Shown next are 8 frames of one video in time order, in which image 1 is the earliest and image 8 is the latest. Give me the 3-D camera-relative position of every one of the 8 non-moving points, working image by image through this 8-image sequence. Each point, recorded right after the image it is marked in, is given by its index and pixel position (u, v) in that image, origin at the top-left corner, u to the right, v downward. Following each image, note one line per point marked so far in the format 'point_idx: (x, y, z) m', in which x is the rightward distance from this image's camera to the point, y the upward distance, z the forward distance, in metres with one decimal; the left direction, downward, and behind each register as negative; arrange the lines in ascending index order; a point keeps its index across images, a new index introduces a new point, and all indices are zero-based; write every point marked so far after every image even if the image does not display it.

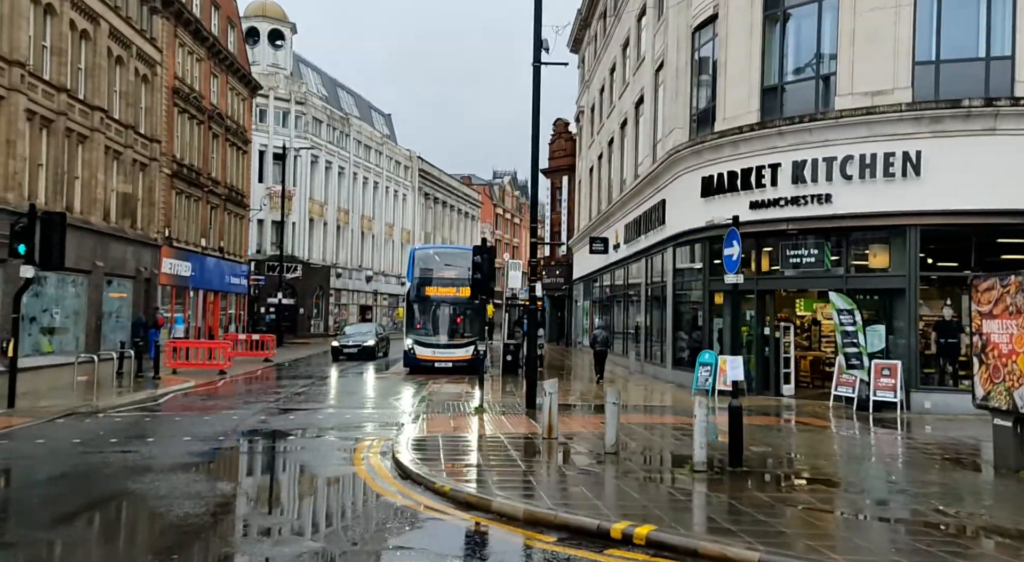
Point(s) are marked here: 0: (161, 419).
0: (-5.8, -2.5, +15.9) m
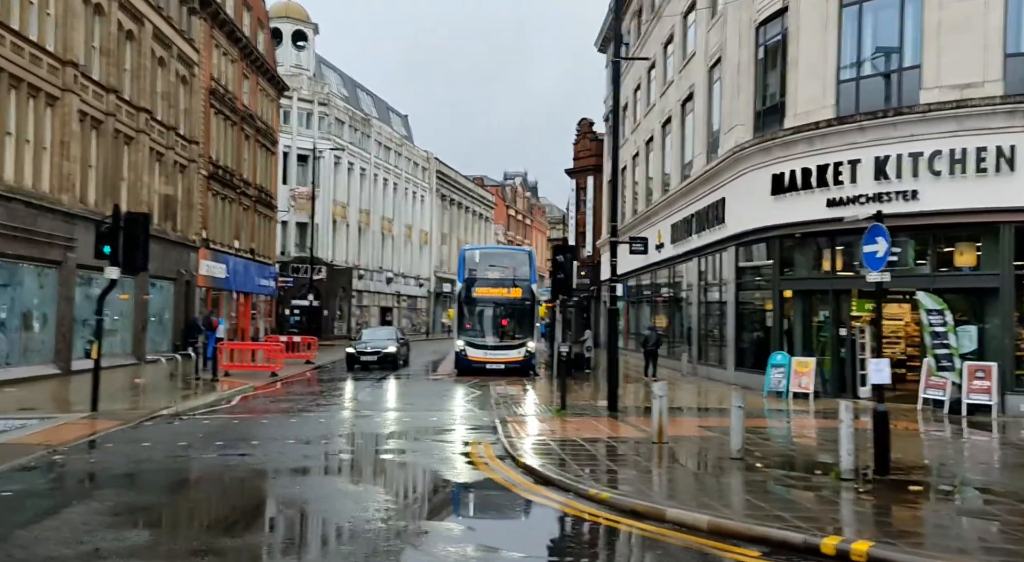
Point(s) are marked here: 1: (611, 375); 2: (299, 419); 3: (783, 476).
0: (-4.4, -2.5, +15.7) m
1: (+1.8, -1.7, +16.9) m
2: (-4.0, -2.7, +17.7) m
3: (+3.6, -2.6, +12.6) m
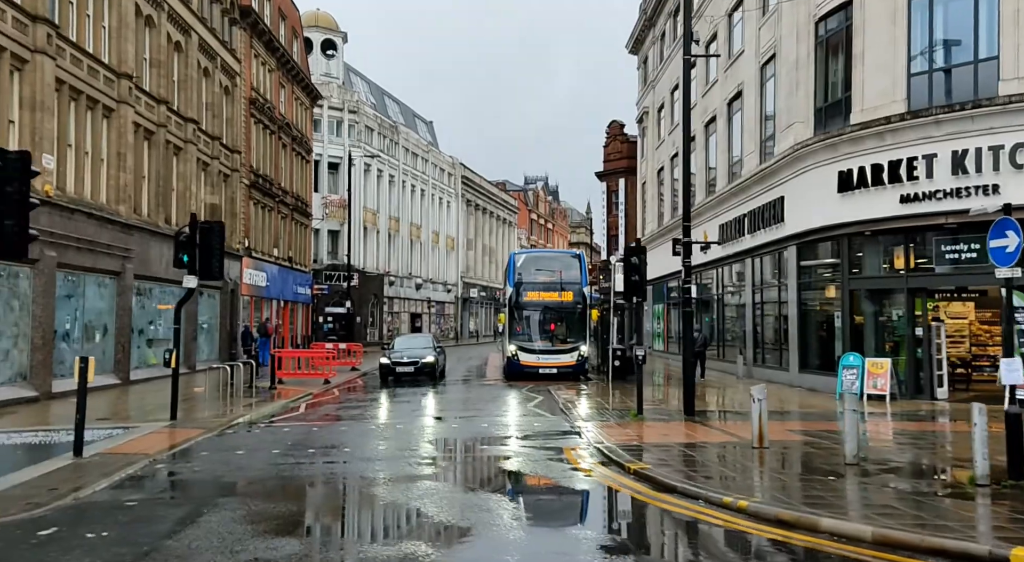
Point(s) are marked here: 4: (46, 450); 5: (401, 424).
0: (-3.1, -2.6, +15.6) m
1: (+3.1, -1.7, +16.6) m
2: (-2.6, -2.8, +17.5) m
3: (+4.8, -2.6, +12.3) m
4: (-7.2, -2.7, +15.1) m
5: (-2.3, -3.0, +19.7) m
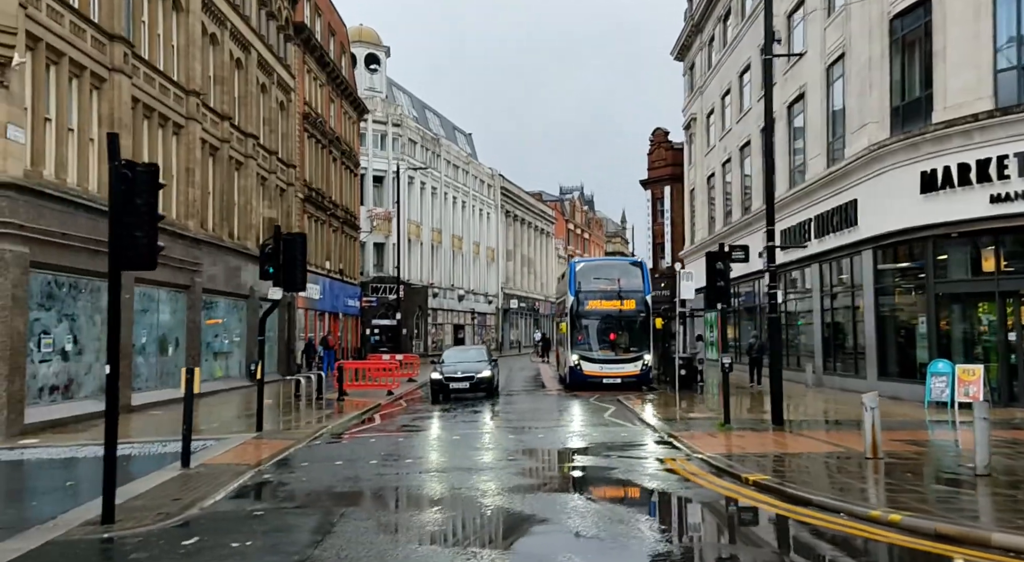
0: (-1.7, -2.8, +15.5) m
1: (+4.5, -1.8, +16.3) m
2: (-1.1, -3.0, +17.4) m
3: (+6.1, -2.6, +11.9) m
4: (-5.8, -2.9, +15.2) m
5: (-0.7, -3.1, +19.6) m
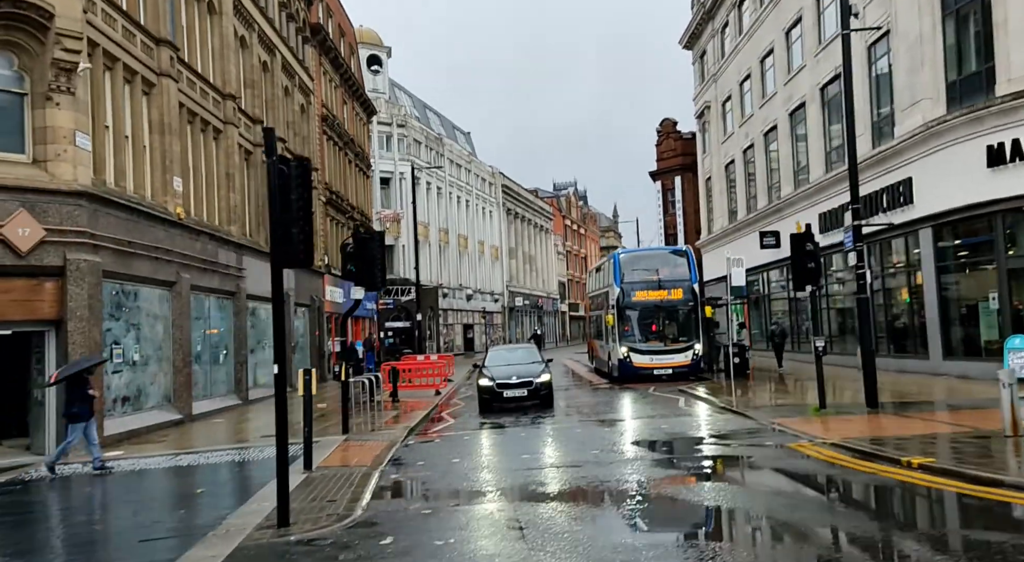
0: (-0.2, -2.7, +15.2) m
1: (+5.9, -1.5, +15.9) m
2: (+0.3, -2.9, +17.1) m
3: (+7.5, -2.2, +11.5) m
4: (-4.3, -3.0, +14.9) m
5: (+0.8, -3.0, +19.3) m
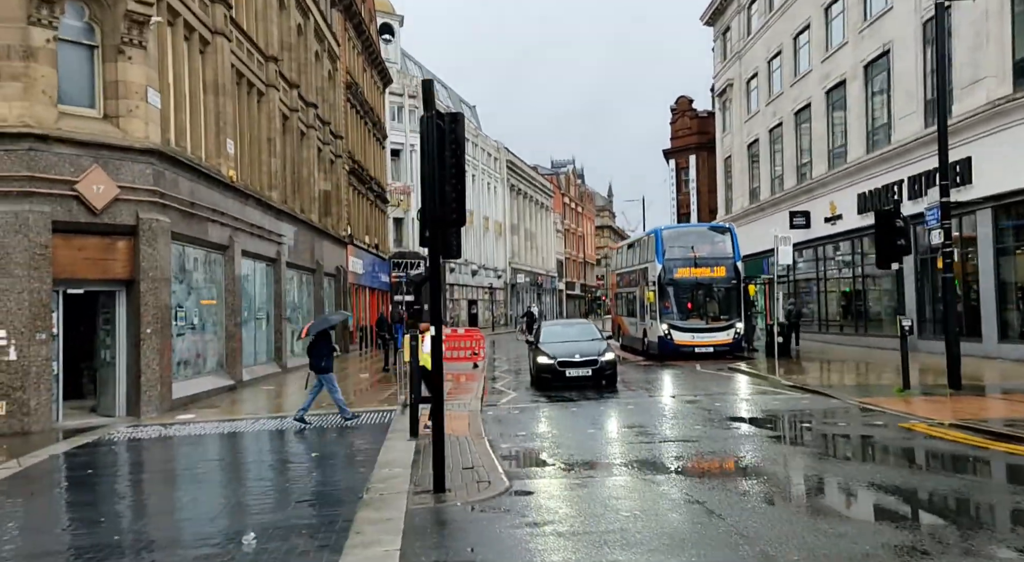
0: (+1.0, -2.2, +14.9) m
1: (+7.2, -1.1, +15.6) m
2: (+1.5, -2.3, +16.8) m
3: (+8.7, -2.0, +11.1) m
4: (-3.2, -2.4, +14.6) m
5: (+2.0, -2.5, +19.0) m
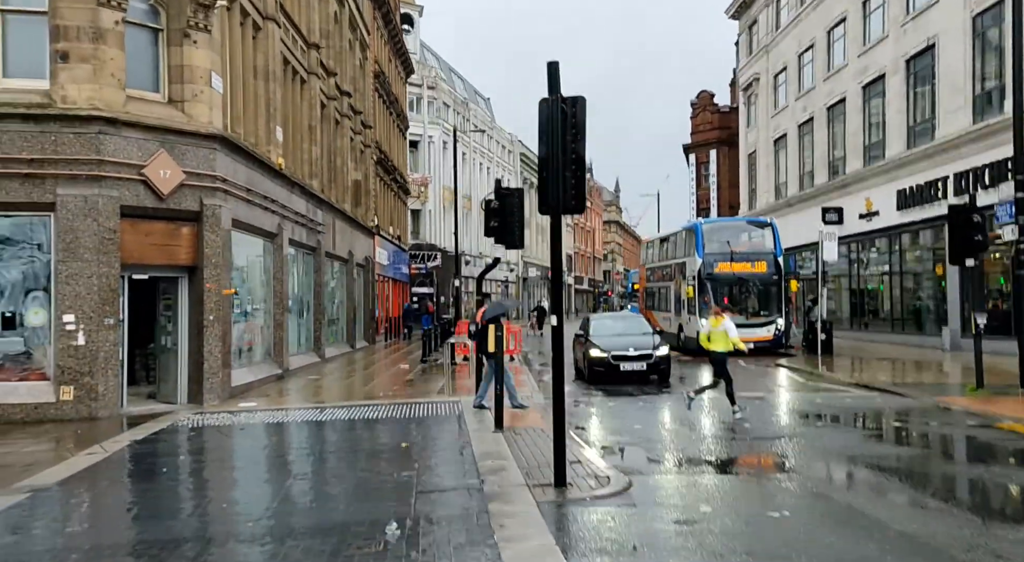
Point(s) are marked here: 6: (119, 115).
0: (+1.9, -2.1, +14.7) m
1: (+8.2, -1.1, +15.3) m
2: (+2.6, -2.2, +16.6) m
3: (+9.6, -2.0, +10.8) m
4: (-2.2, -2.3, +14.5) m
5: (+3.0, -2.3, +18.7) m
6: (-5.8, +2.4, +14.0) m
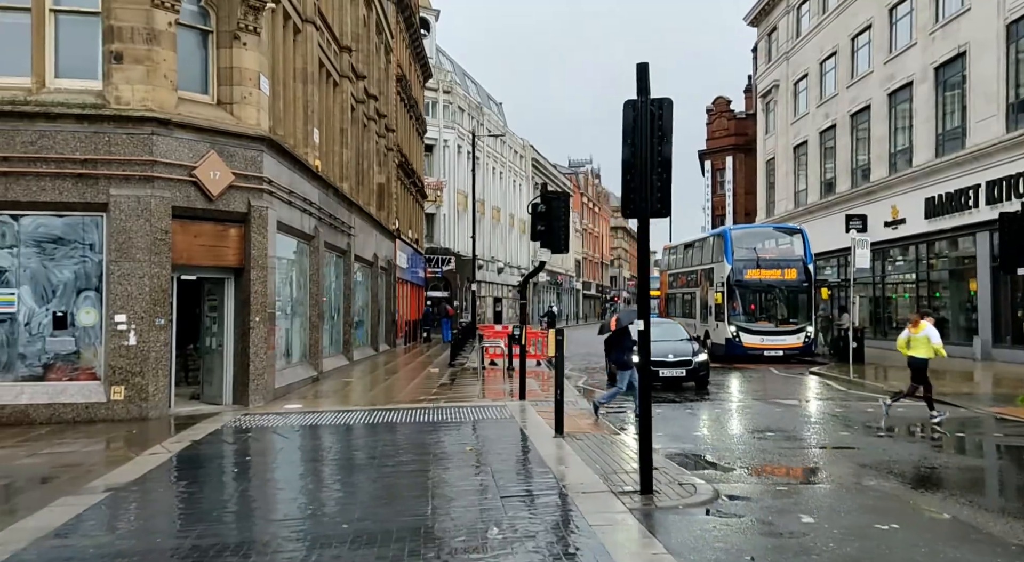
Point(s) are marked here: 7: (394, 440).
0: (+2.6, -2.2, +14.6) m
1: (+8.9, -1.2, +15.1) m
2: (+3.3, -2.3, +16.5) m
3: (+10.3, -2.1, +10.7) m
4: (-1.5, -2.3, +14.4) m
5: (+3.8, -2.4, +18.6) m
6: (-5.0, +2.4, +14.0) m
7: (-1.7, -2.3, +14.0) m
